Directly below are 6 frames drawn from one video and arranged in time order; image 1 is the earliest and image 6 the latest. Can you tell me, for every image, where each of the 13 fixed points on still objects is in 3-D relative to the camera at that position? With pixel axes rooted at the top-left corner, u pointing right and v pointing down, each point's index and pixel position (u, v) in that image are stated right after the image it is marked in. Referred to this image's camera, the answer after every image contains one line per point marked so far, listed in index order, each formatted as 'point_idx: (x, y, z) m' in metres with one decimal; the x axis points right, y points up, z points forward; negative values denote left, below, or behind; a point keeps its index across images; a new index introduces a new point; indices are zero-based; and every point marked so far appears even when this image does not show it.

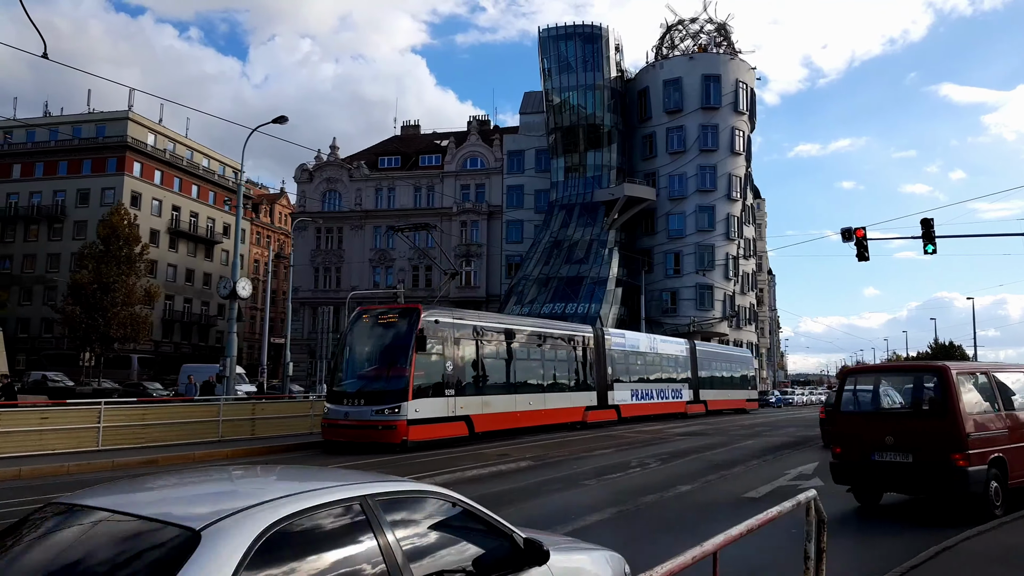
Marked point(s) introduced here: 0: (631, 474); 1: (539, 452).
0: (+2.0, -3.2, +12.8) m
1: (+0.6, -3.6, +16.3) m
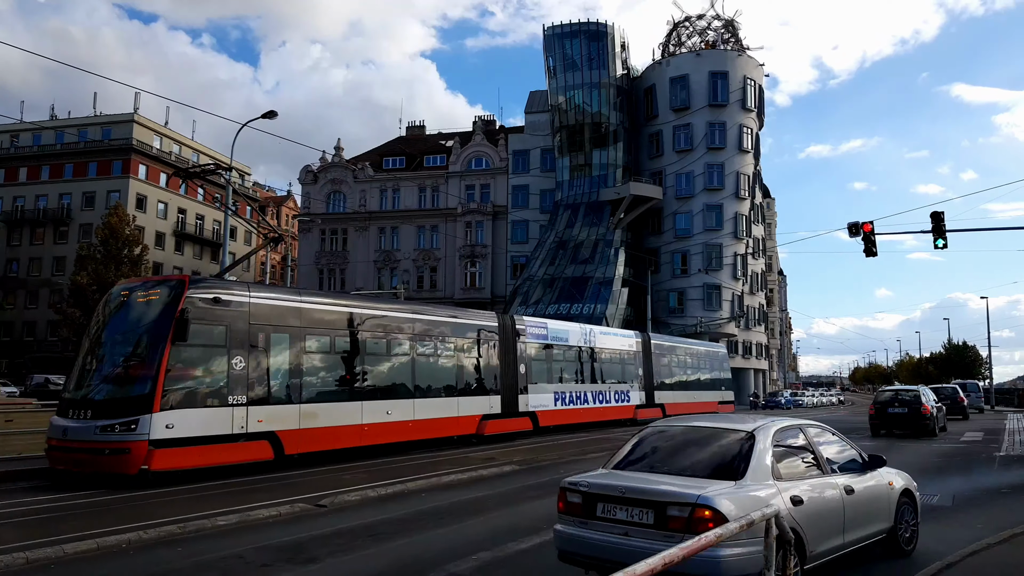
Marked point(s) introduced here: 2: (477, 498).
0: (+1.7, -3.1, +12.1) m
1: (+0.3, -3.5, +15.5) m
2: (-0.5, -2.9, +10.3) m
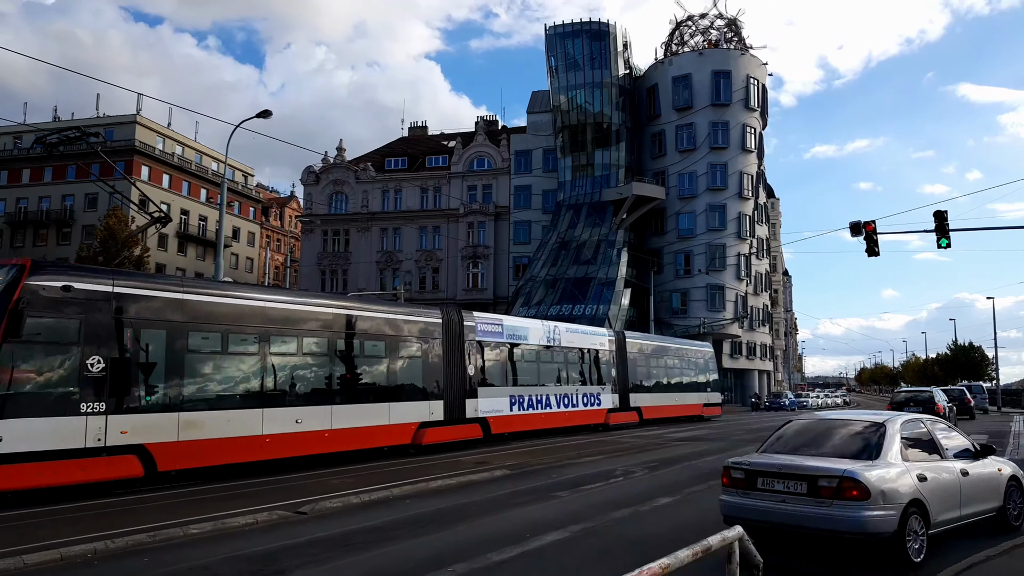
0: (+1.6, -3.1, +11.8) m
1: (+0.2, -3.5, +15.3) m
2: (-0.7, -2.9, +10.0) m
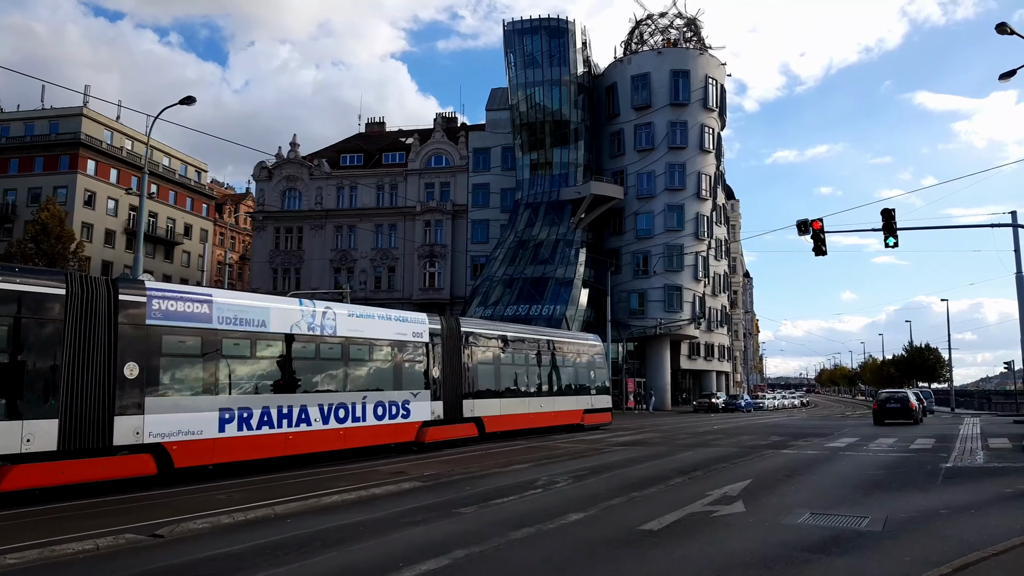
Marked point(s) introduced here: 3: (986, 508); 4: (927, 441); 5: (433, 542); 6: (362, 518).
0: (+0.2, -3.0, +10.8) m
1: (-1.3, -3.4, +14.2) m
2: (-1.9, -2.8, +8.9) m
3: (+6.0, -2.8, +9.5) m
4: (+11.0, -4.1, +19.9) m
5: (-0.8, -2.7, +7.9) m
6: (-1.9, -2.9, +9.3) m
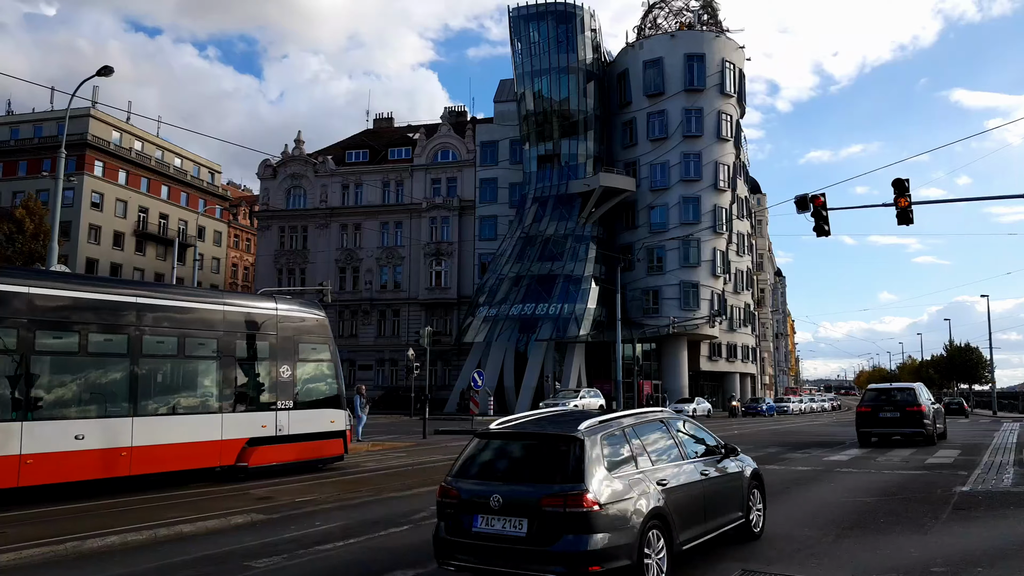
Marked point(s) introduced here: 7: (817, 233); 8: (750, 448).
0: (-1.5, -2.7, +8.1) m
1: (-2.8, -3.1, +11.5) m
2: (-3.7, -2.5, +6.3) m
3: (+4.3, -2.4, +6.6) m
4: (+9.8, -3.7, +16.7) m
5: (-2.6, -2.3, +5.2) m
6: (-3.6, -2.5, +6.7) m
7: (+7.4, +1.4, +18.3) m
8: (+6.1, -4.1, +19.3) m
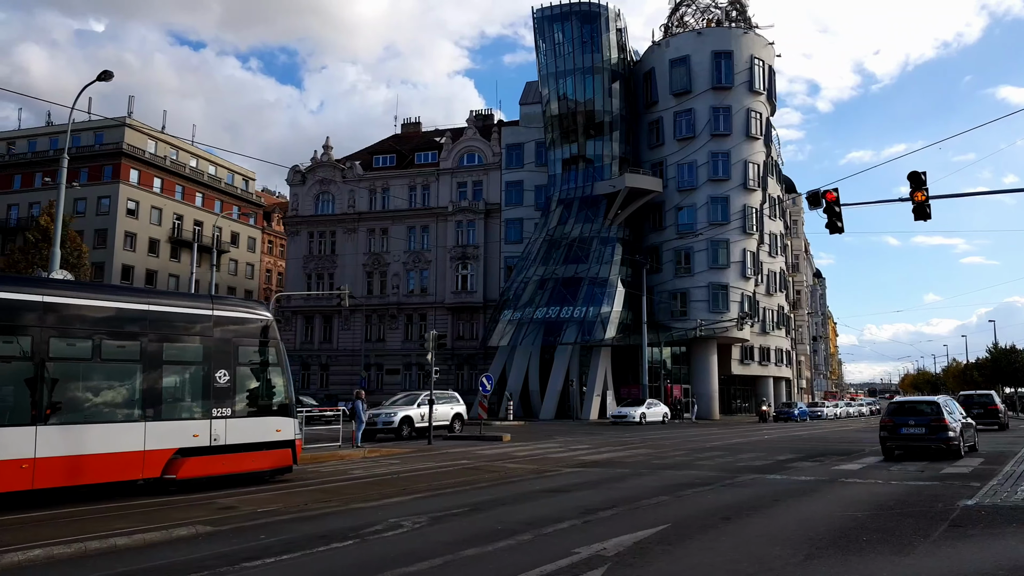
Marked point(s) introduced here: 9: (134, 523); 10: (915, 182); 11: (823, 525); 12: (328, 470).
0: (-2.0, -2.7, +7.6) m
1: (-3.2, -3.1, +11.2) m
2: (-4.3, -2.5, +5.9) m
3: (+3.7, -2.4, +5.8) m
4: (+9.6, -3.6, +15.7) m
5: (-3.3, -2.3, +4.9) m
6: (-4.2, -2.5, +6.3) m
7: (+7.4, +1.4, +17.4) m
8: (+6.1, -4.1, +18.5) m
9: (-4.8, -2.9, +9.3) m
10: (+8.8, +2.3, +16.4) m
11: (+3.6, -2.7, +8.6) m
12: (-3.8, -3.8, +15.5) m
